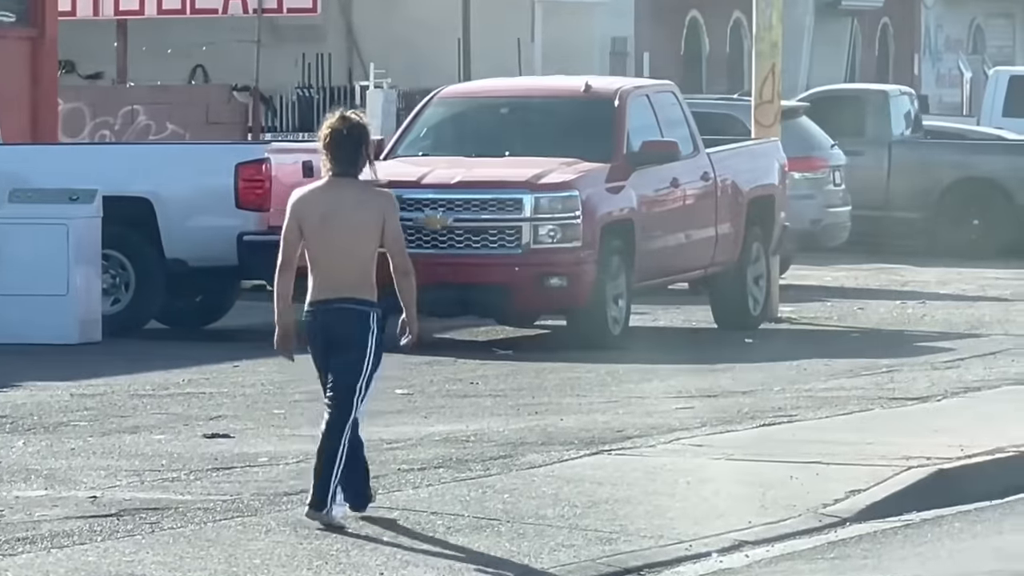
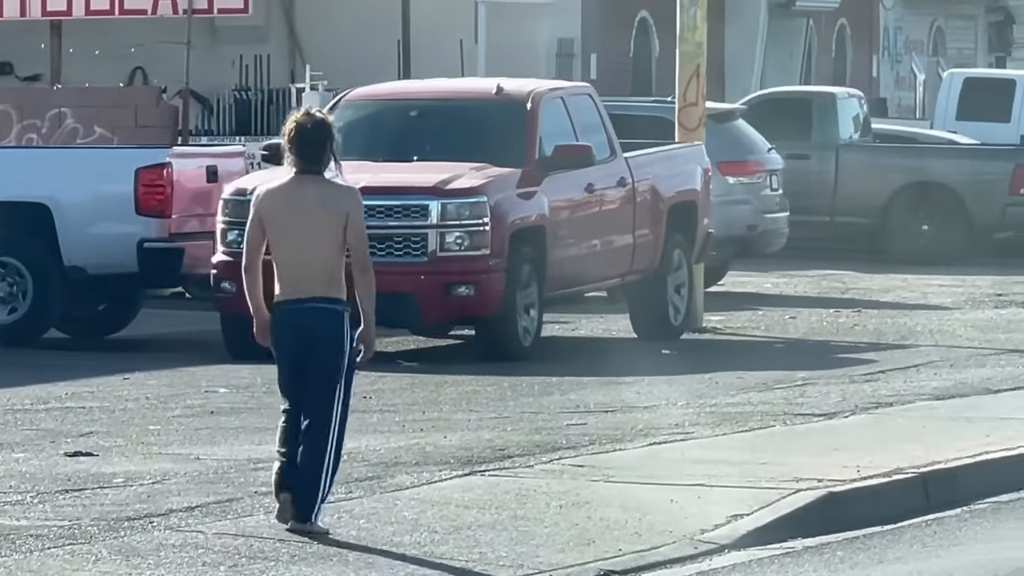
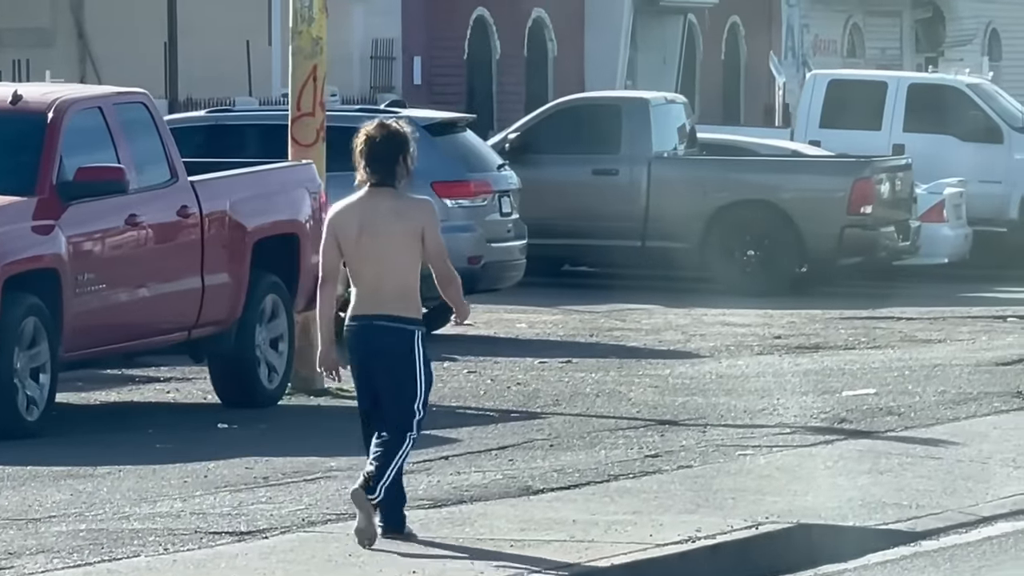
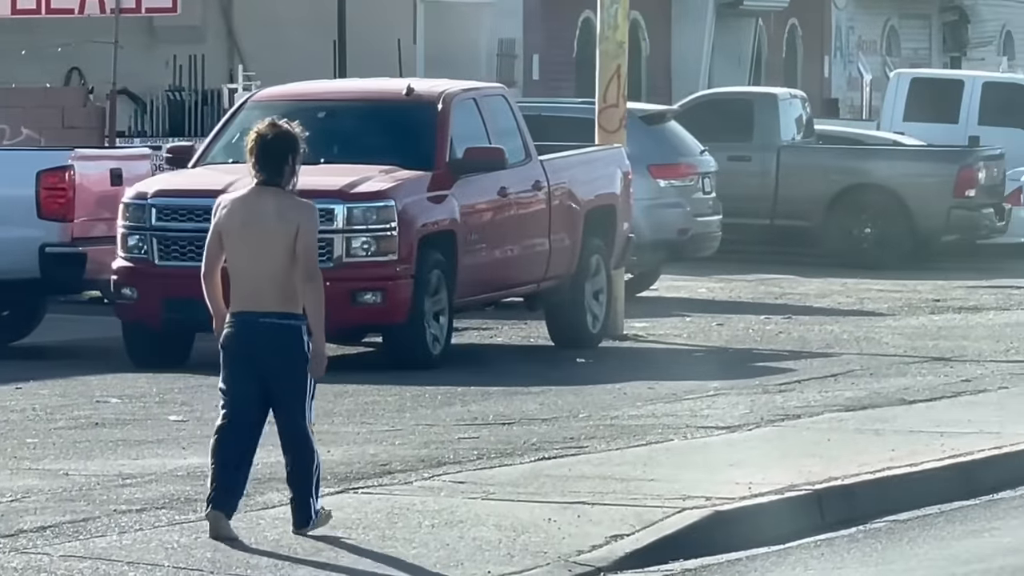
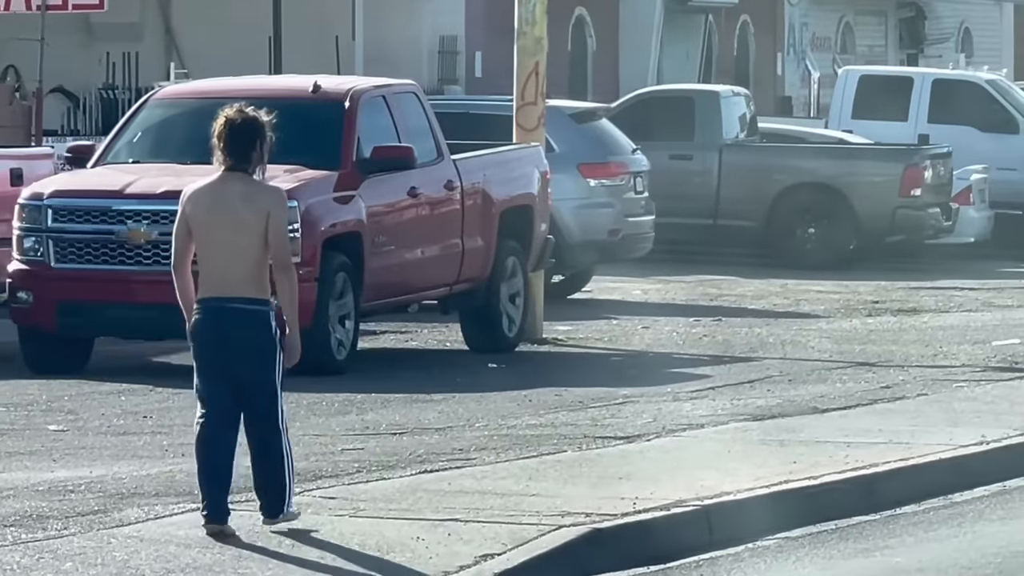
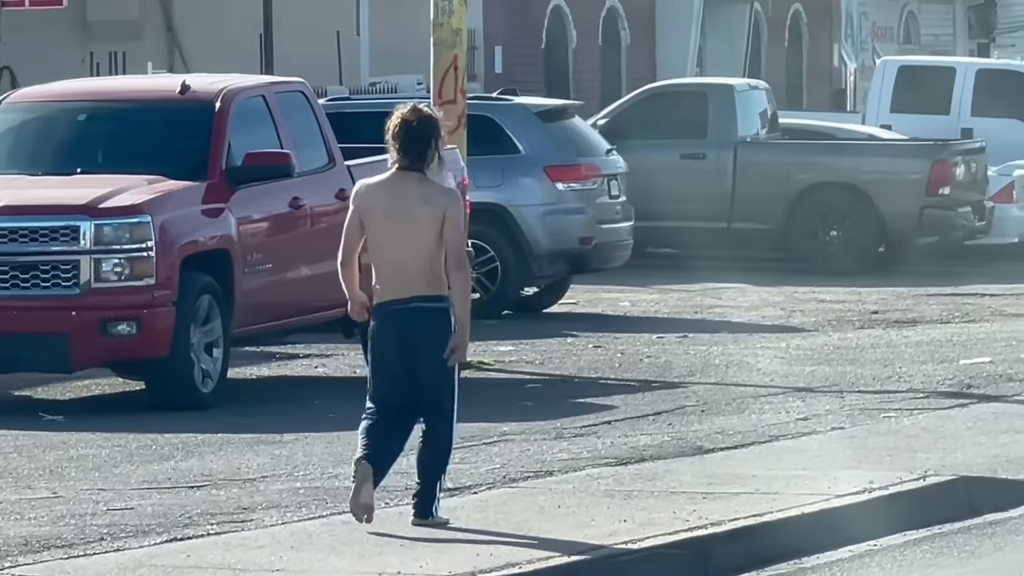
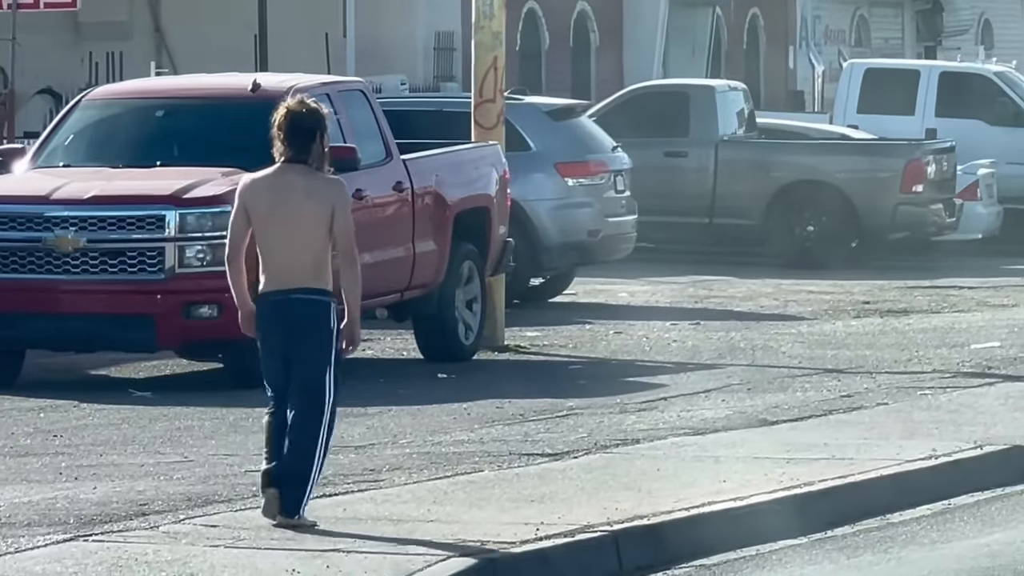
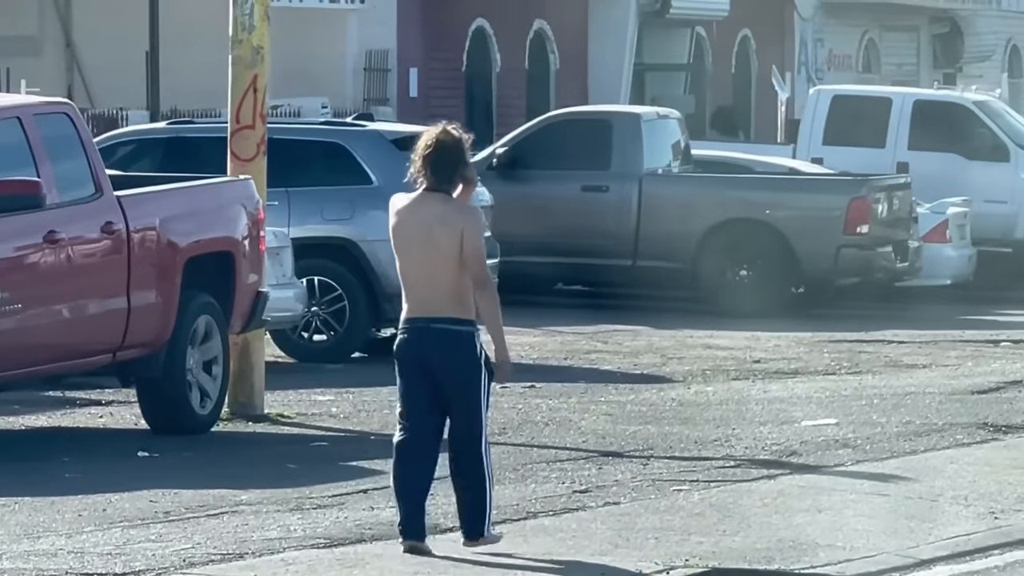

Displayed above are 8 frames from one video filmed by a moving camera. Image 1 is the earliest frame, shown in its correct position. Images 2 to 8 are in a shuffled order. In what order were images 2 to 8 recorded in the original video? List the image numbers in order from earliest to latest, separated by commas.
2, 4, 5, 7, 6, 3, 8
